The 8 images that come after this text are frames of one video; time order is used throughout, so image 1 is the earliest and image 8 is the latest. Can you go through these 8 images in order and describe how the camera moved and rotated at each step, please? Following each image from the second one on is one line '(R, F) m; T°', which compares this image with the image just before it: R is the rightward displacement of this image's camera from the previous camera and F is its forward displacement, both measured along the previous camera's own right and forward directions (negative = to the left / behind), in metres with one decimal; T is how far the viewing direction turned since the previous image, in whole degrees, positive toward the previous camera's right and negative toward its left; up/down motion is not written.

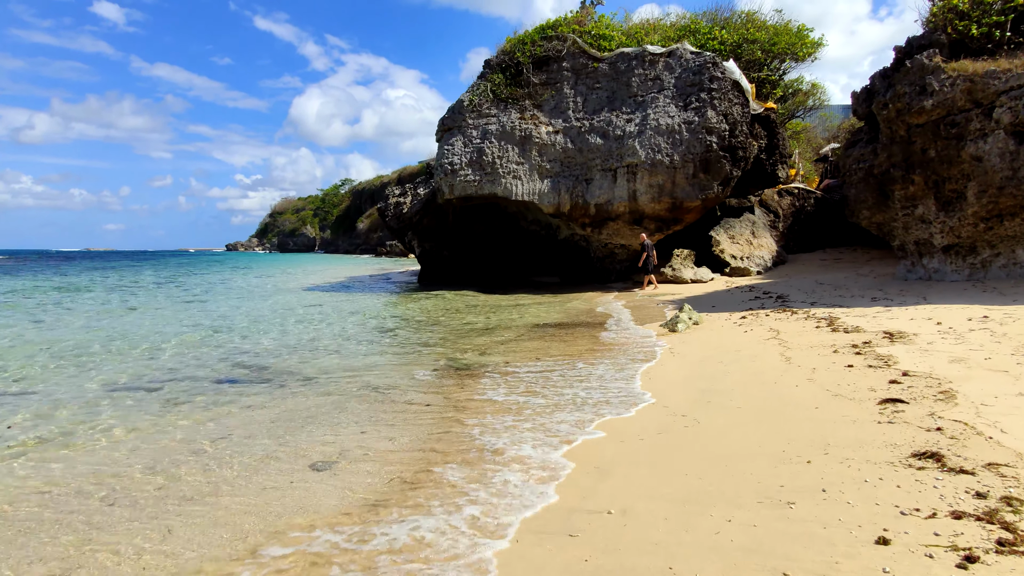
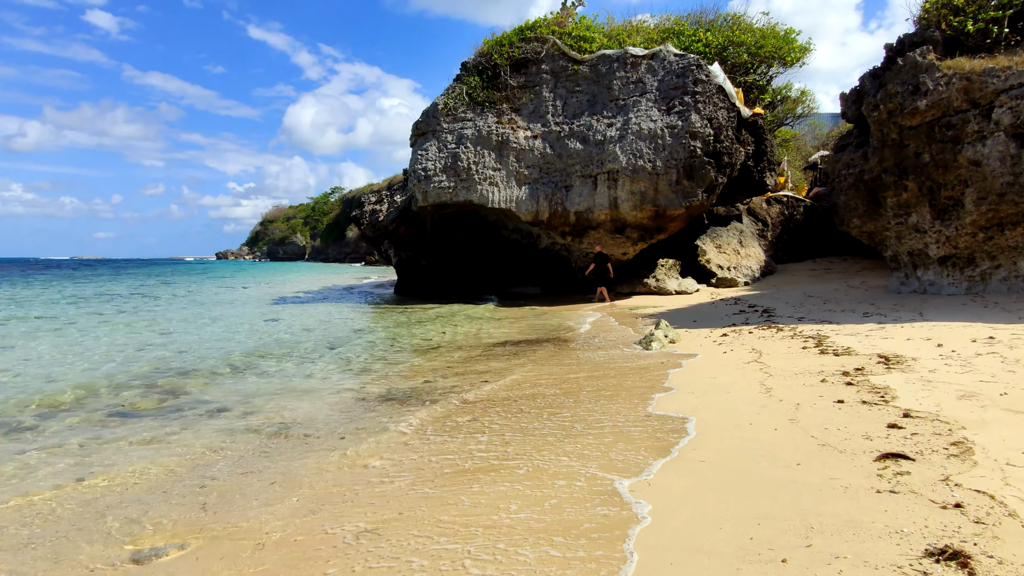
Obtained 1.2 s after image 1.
(+0.4, +0.7) m; +1°
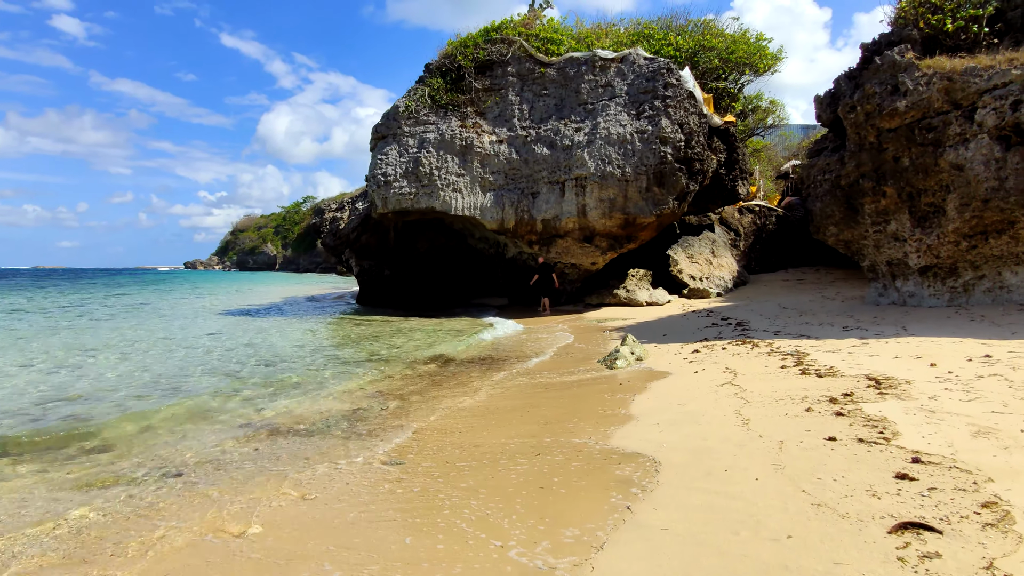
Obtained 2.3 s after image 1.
(+0.2, +0.6) m; +2°
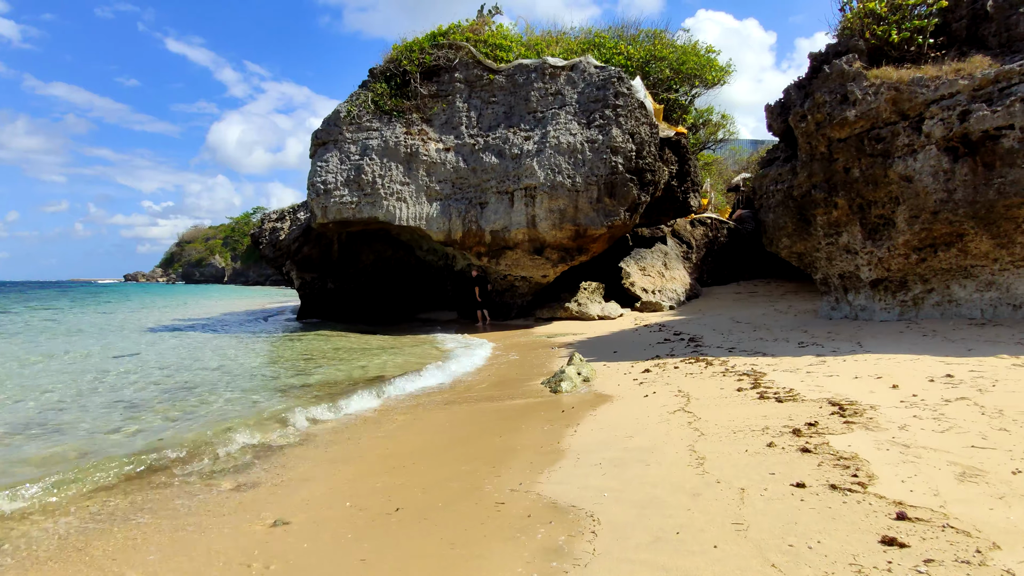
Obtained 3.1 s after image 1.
(+0.2, +0.5) m; +4°
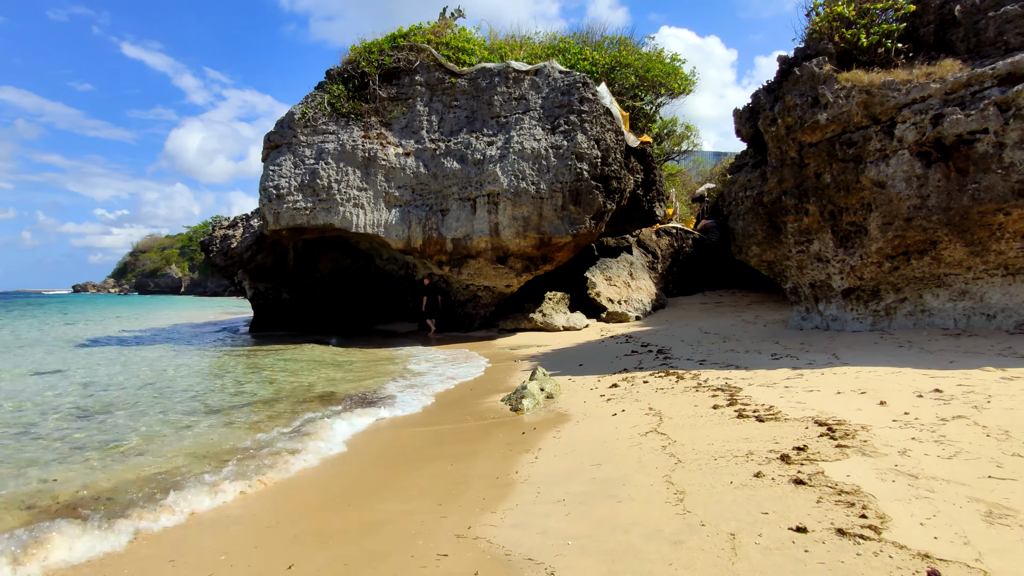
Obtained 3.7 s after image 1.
(+0.1, +0.4) m; +3°
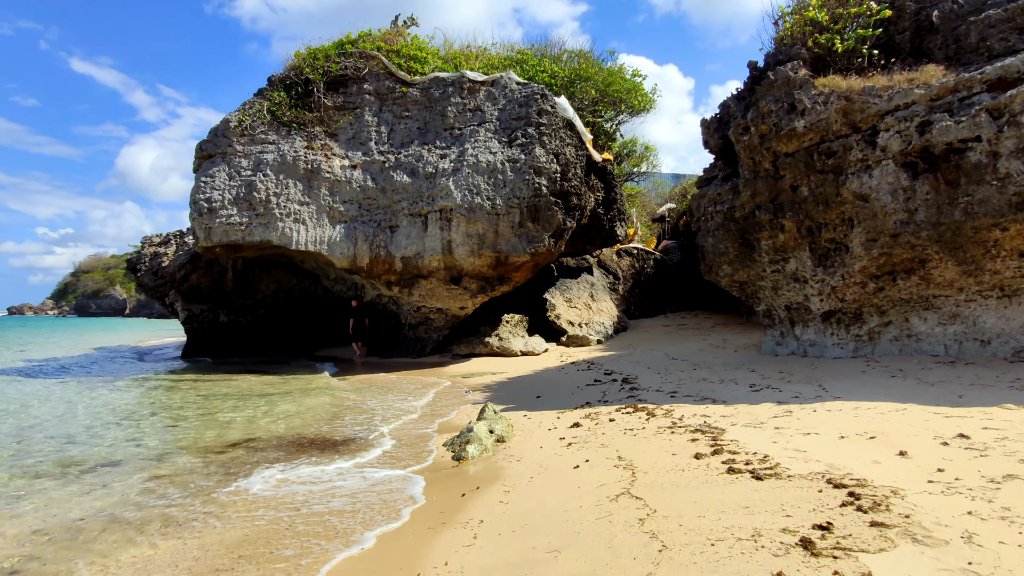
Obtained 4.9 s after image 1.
(+0.1, +0.8) m; +4°
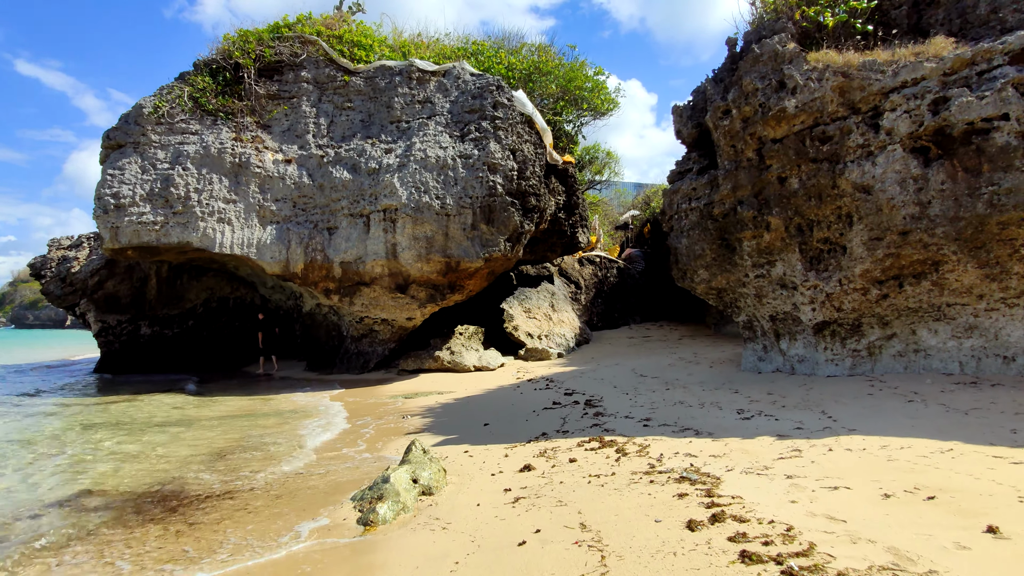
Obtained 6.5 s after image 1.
(+0.2, +1.0) m; +3°
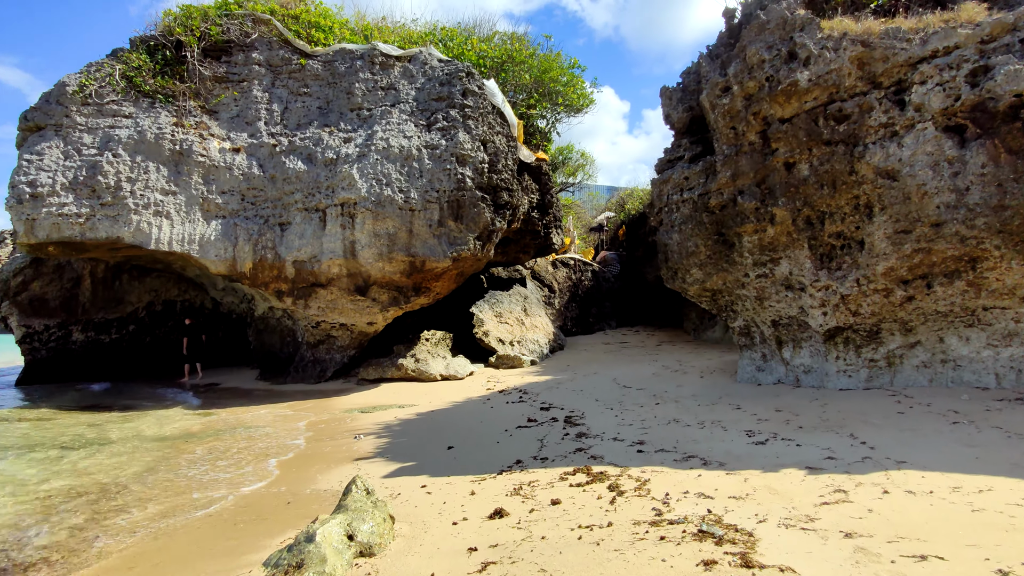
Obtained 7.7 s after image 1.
(0.0, +0.8) m; +3°
